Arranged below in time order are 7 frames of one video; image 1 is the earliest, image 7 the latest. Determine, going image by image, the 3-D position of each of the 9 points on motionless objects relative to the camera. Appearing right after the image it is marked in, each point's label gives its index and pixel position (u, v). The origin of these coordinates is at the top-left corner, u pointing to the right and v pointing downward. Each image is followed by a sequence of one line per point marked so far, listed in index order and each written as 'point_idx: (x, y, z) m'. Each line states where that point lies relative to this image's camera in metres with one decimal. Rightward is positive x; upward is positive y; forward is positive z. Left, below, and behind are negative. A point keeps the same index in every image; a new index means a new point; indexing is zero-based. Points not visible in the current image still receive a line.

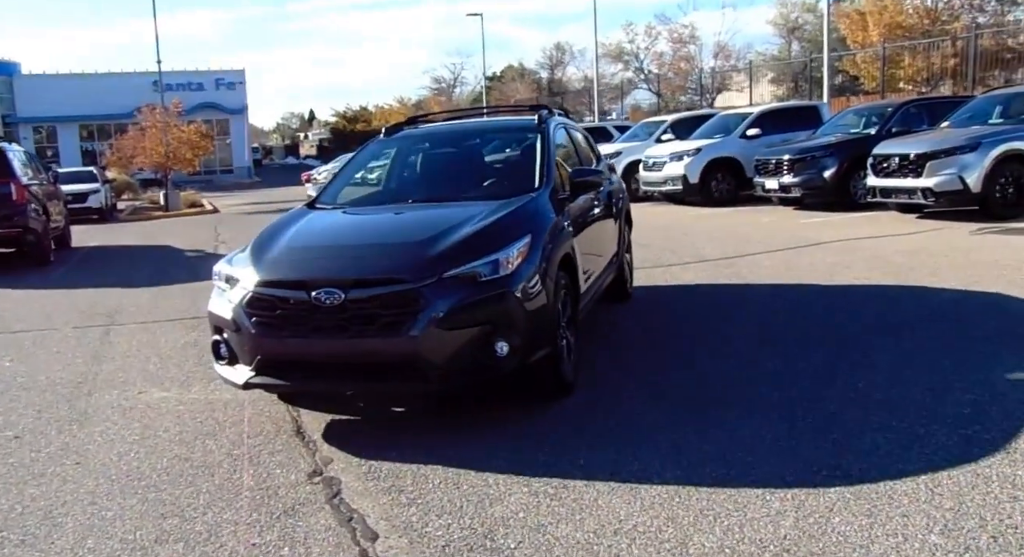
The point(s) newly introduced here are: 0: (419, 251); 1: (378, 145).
0: (-0.5, +0.1, +4.8) m
1: (-0.9, +1.0, +6.9) m
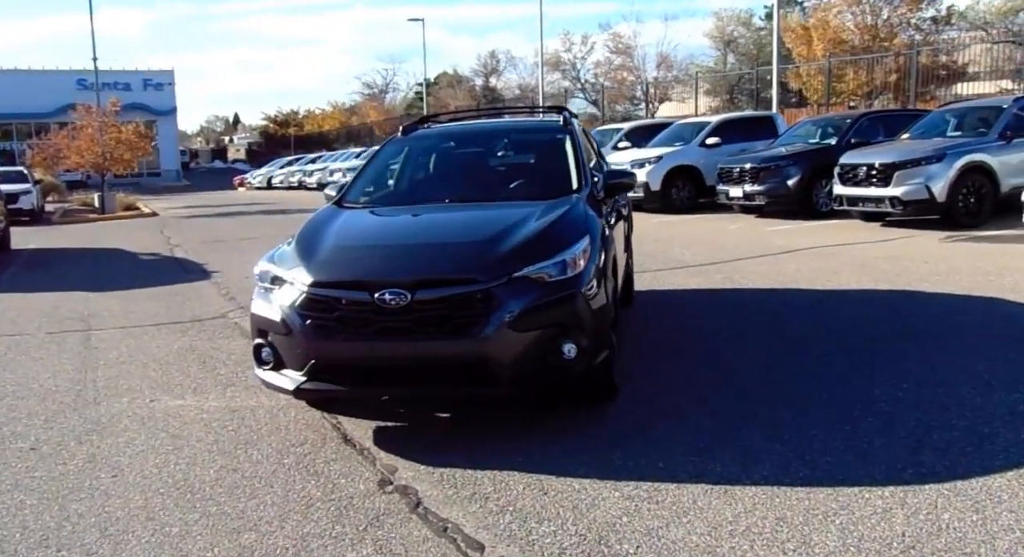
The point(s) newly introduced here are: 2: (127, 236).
0: (-0.1, +0.1, +4.7) m
1: (-0.8, +1.0, +6.8) m
2: (-6.2, +0.7, +14.9) m
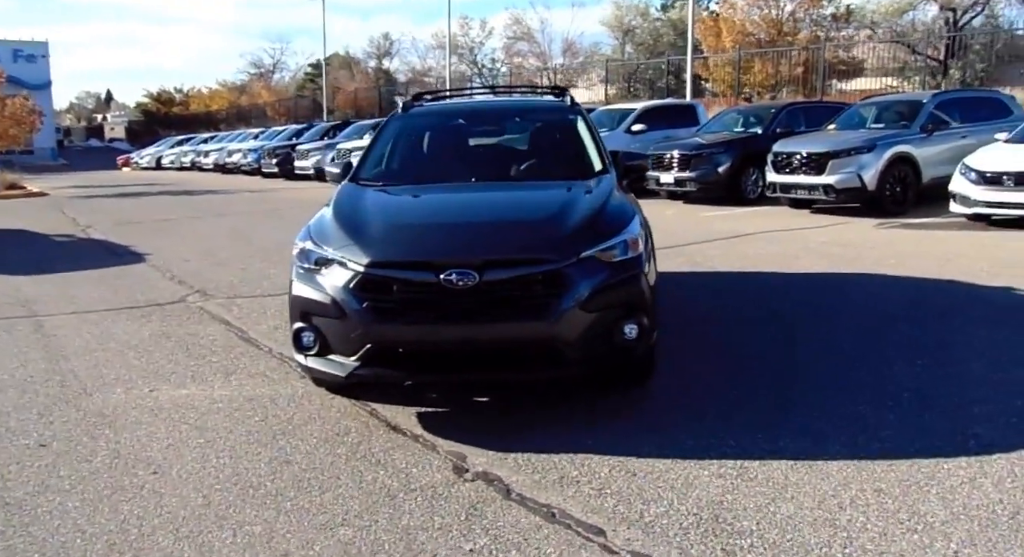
0: (+0.2, +0.2, +4.6) m
1: (-0.7, +1.1, +6.5) m
2: (-7.3, +0.9, +13.8) m
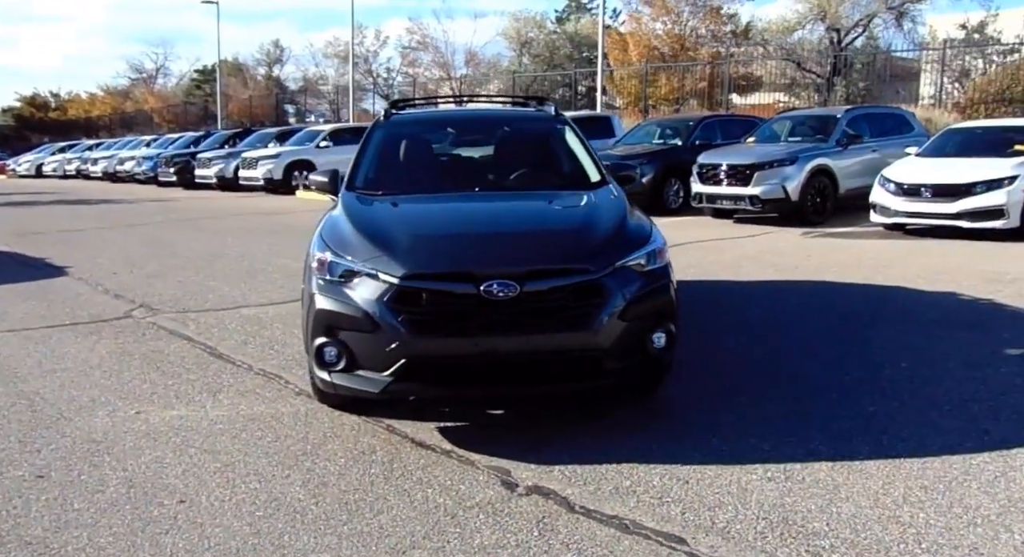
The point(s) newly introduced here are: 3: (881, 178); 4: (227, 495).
0: (+0.3, +0.2, +4.6) m
1: (-0.8, +1.0, +6.4) m
2: (-8.3, +0.7, +12.7) m
3: (+4.4, +1.2, +11.0) m
4: (-1.3, -1.0, +4.1) m
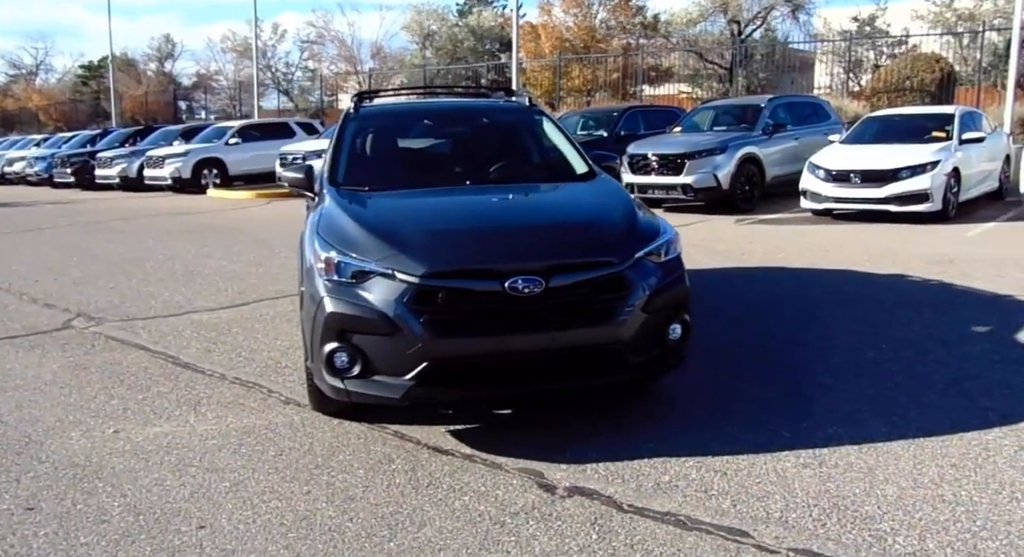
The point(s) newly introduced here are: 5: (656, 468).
0: (+0.4, +0.2, +4.5) m
1: (-1.0, +1.0, +6.1) m
2: (-9.1, +0.5, +11.5) m
3: (+3.7, +1.4, +11.3) m
4: (-1.1, -1.0, +3.8) m
5: (+0.6, -0.9, +4.1) m
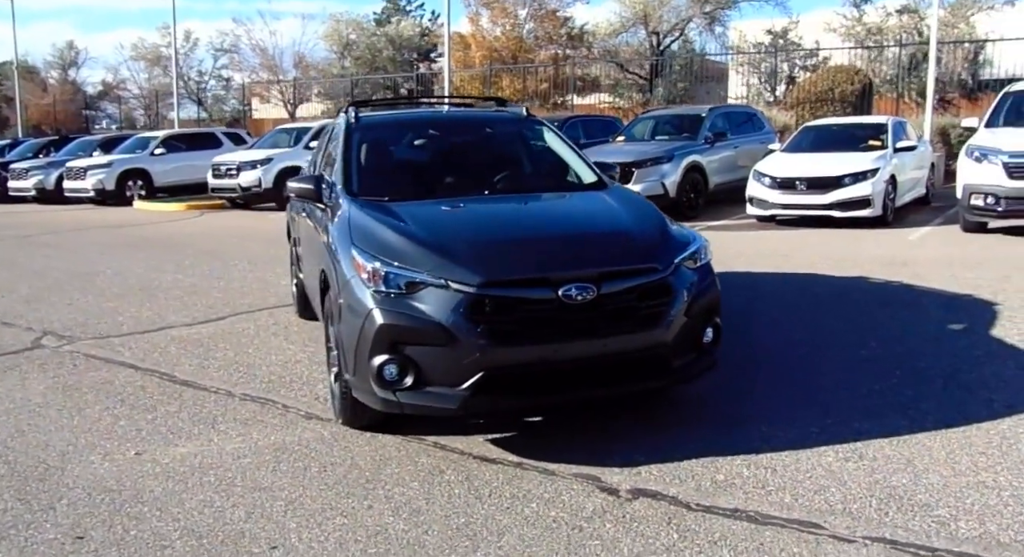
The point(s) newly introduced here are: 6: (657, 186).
0: (+0.6, +0.2, +4.6) m
1: (-1.0, +1.0, +6.0) m
2: (-9.6, +0.2, +10.6) m
3: (+3.1, +1.3, +11.7) m
4: (-0.8, -1.0, +3.7) m
5: (+0.9, -0.9, +4.2) m
6: (+1.9, +1.2, +12.2) m
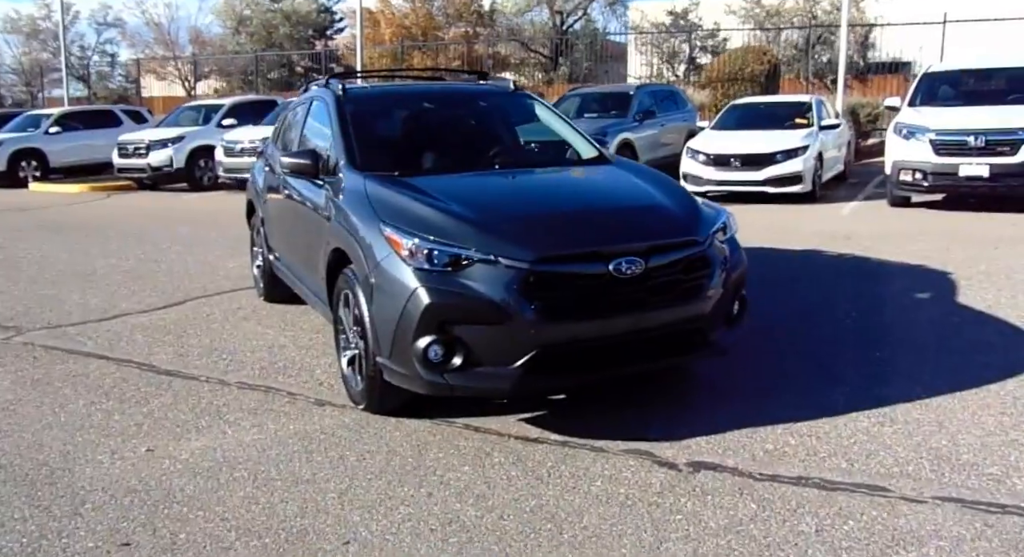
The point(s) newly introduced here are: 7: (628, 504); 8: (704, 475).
0: (+0.8, +0.3, +4.5) m
1: (-1.0, +1.1, +5.8) m
2: (-10.2, +0.2, +9.2) m
3: (+2.3, +1.7, +11.9) m
4: (-0.5, -0.9, +3.5) m
5: (+1.1, -0.7, +4.3) m
6: (+1.1, +1.5, +12.3) m
7: (+0.4, -0.9, +3.6) m
8: (+0.8, -0.8, +3.9) m
